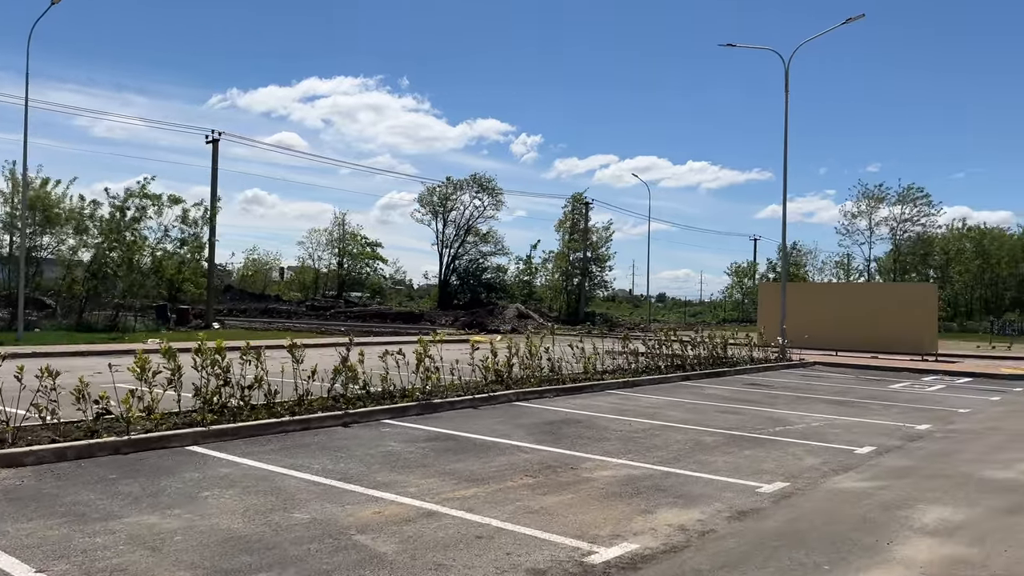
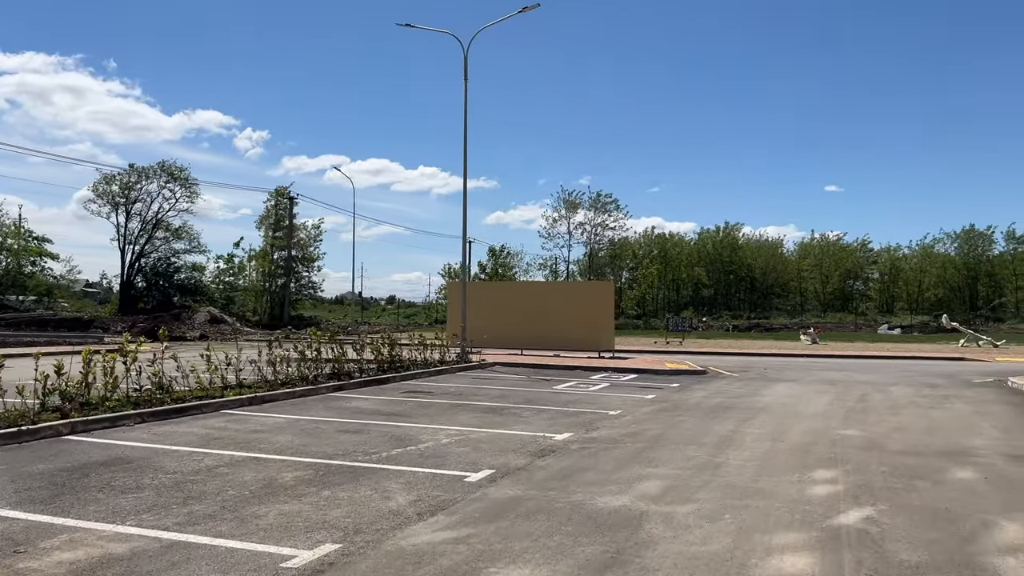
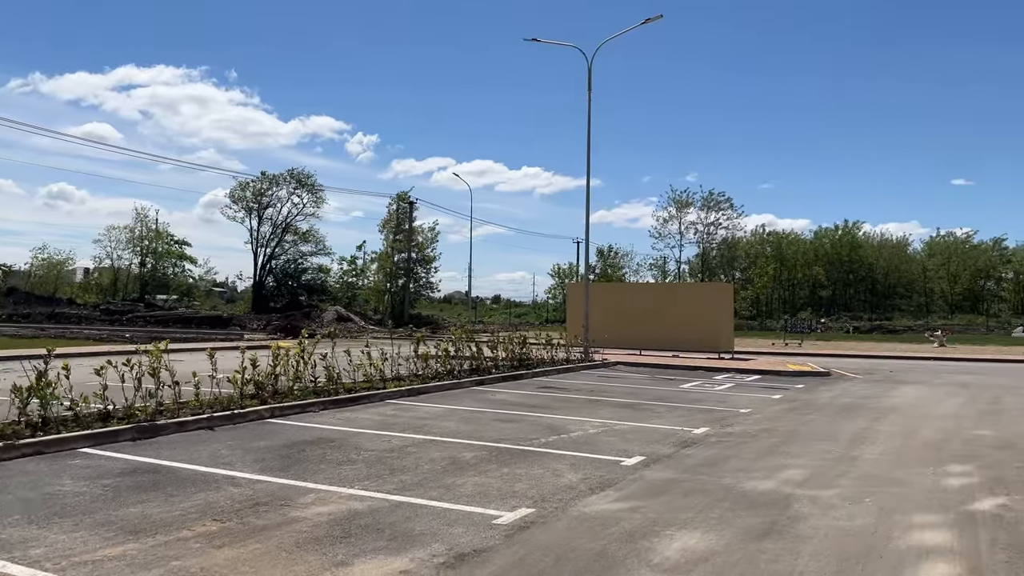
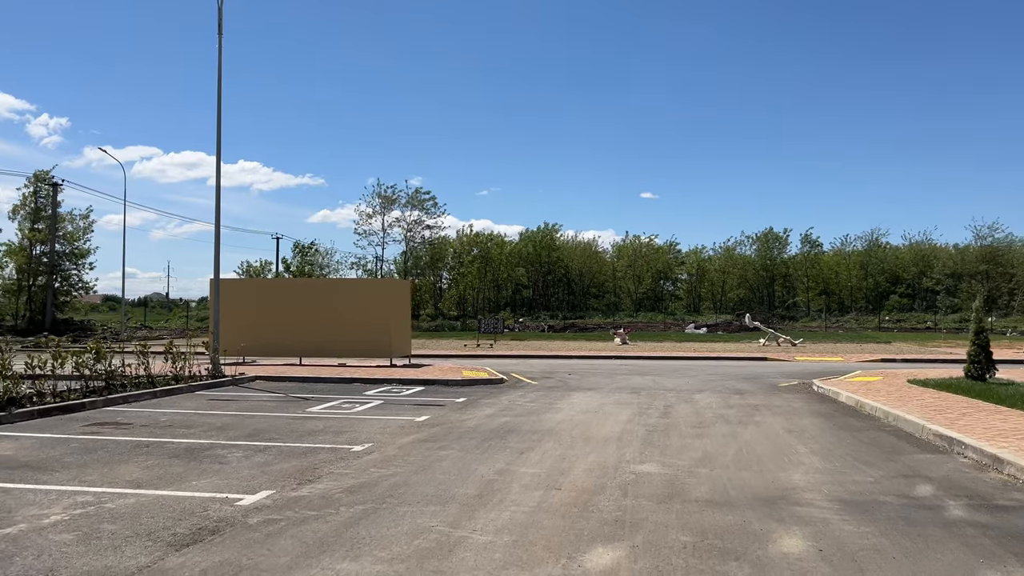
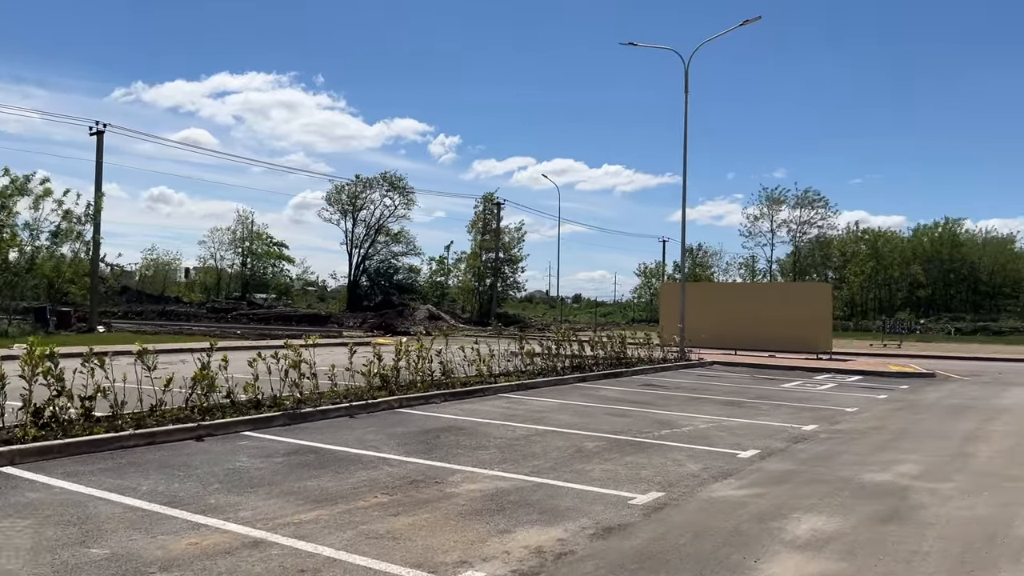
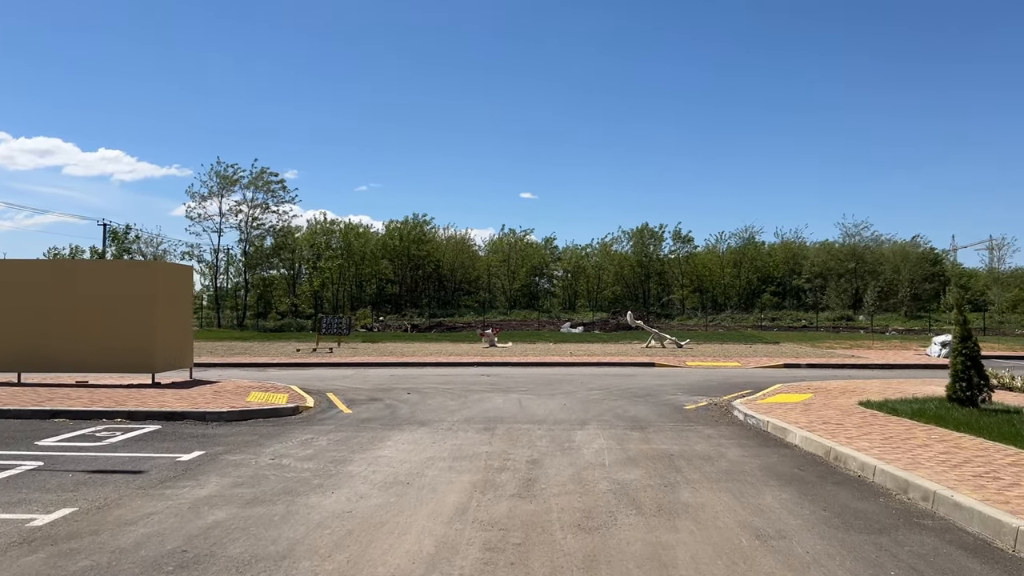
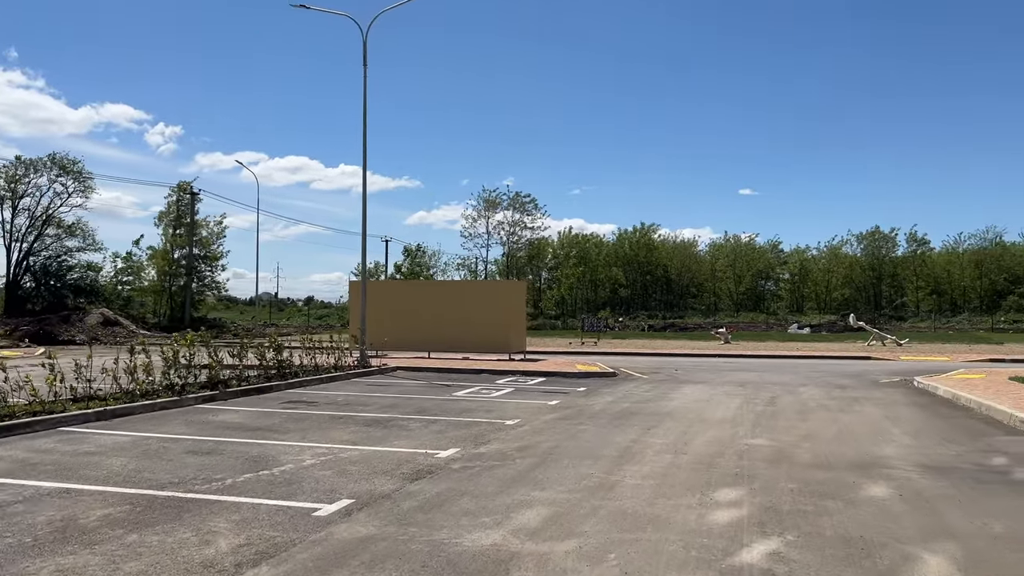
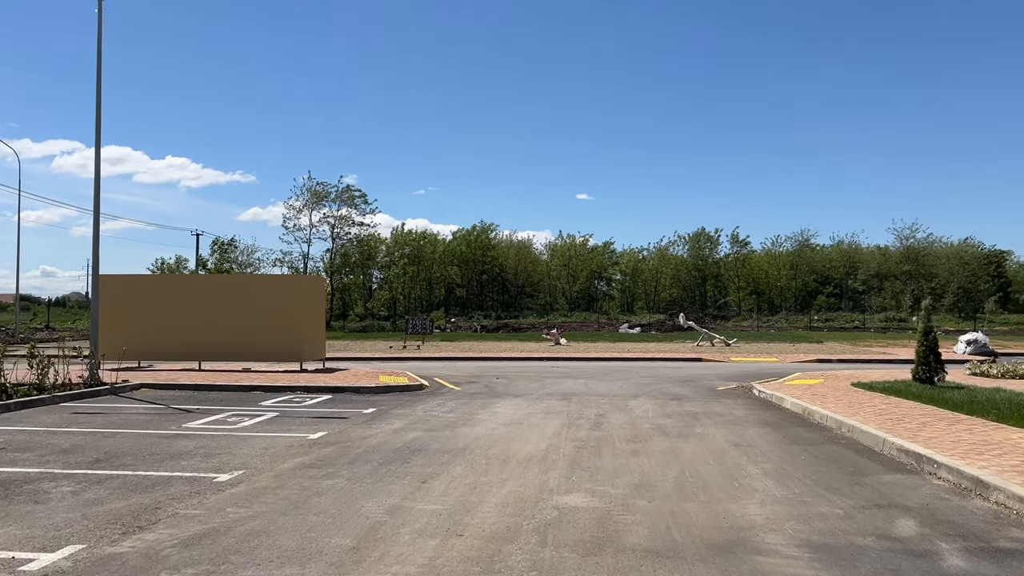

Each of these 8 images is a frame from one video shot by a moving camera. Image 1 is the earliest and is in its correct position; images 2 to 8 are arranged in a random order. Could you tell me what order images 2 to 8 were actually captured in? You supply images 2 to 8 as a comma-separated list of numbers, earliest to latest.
5, 3, 2, 7, 4, 8, 6
